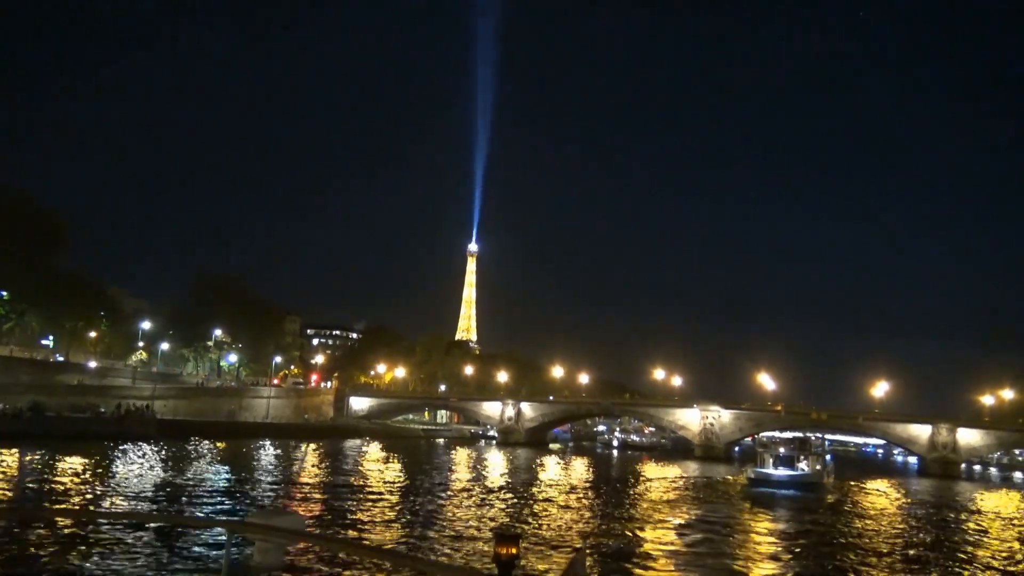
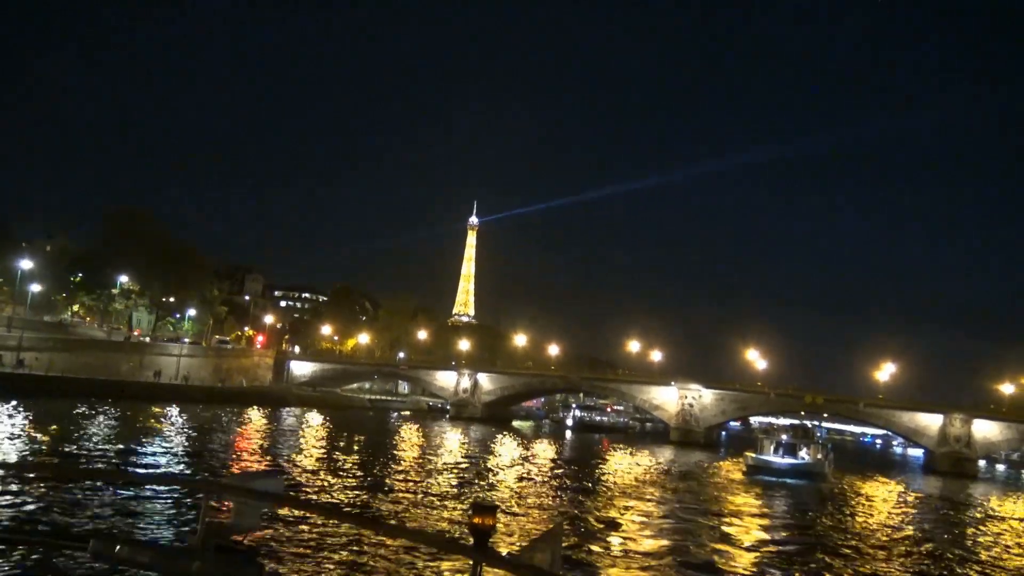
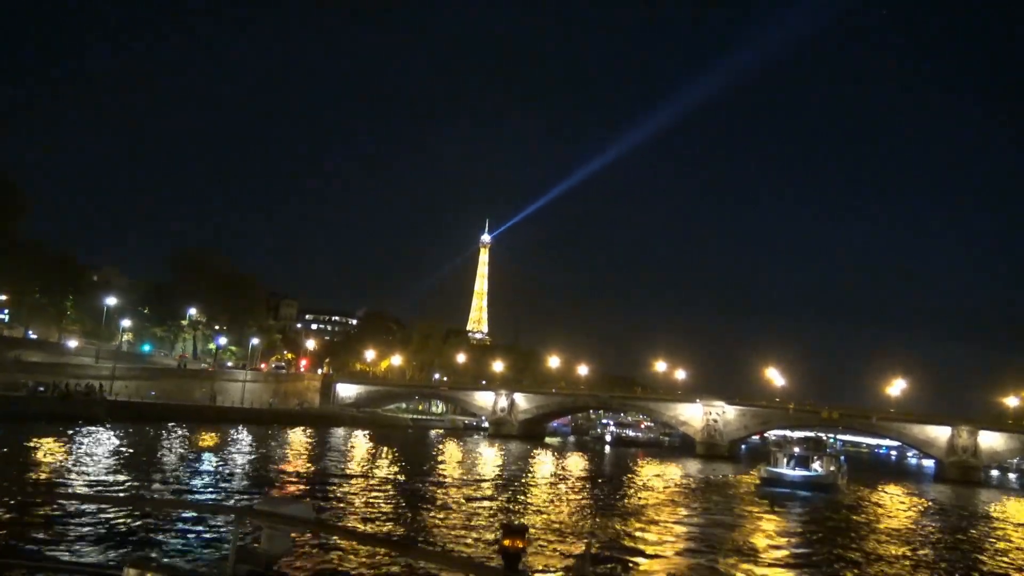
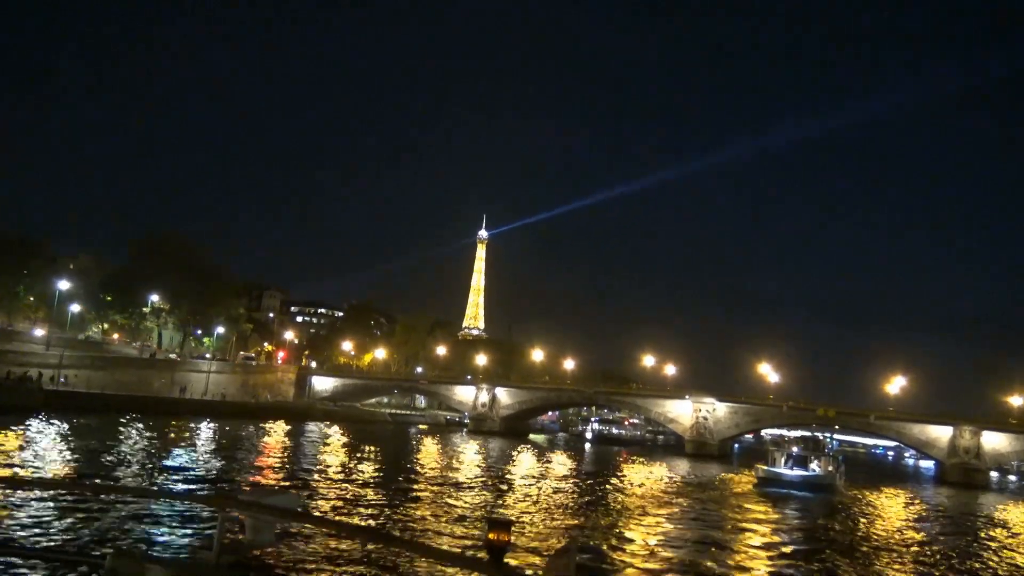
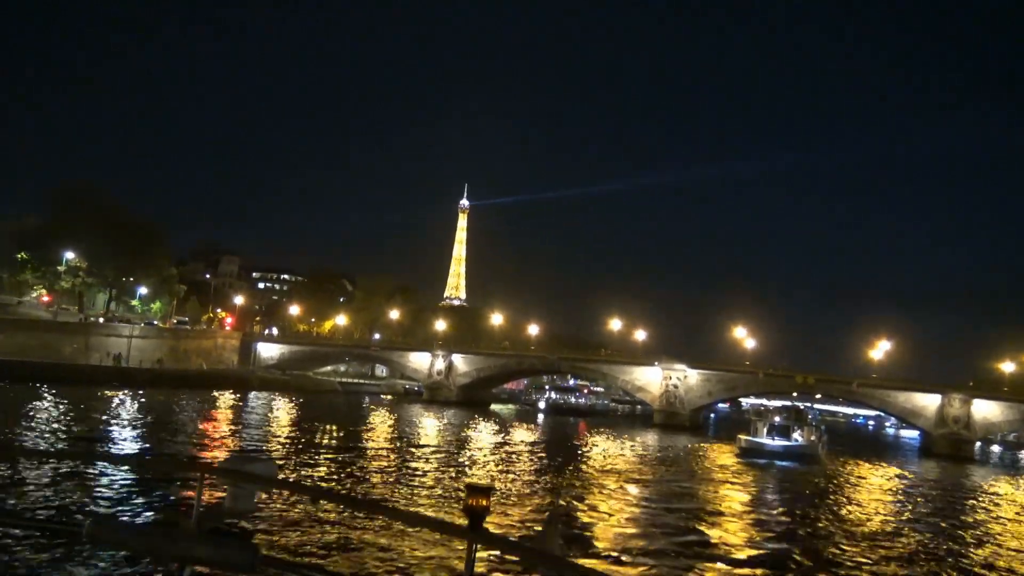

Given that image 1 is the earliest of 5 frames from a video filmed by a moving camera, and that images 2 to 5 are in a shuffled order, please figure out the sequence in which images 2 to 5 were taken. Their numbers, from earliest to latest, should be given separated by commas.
3, 4, 2, 5
